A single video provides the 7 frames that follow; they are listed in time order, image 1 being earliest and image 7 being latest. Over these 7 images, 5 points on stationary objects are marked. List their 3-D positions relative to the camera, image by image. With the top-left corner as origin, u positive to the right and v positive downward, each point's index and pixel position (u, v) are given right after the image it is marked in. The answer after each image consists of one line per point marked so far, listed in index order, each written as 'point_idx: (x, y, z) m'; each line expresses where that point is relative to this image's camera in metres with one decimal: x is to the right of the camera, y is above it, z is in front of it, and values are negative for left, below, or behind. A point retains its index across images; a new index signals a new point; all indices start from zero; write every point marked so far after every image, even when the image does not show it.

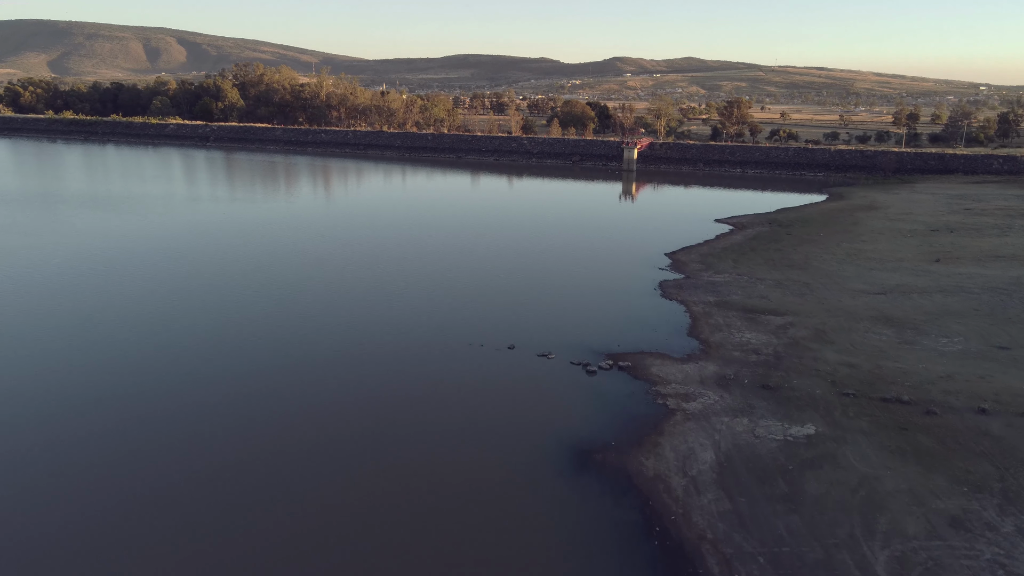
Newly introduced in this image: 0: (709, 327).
0: (+4.5, -0.9, +15.6) m
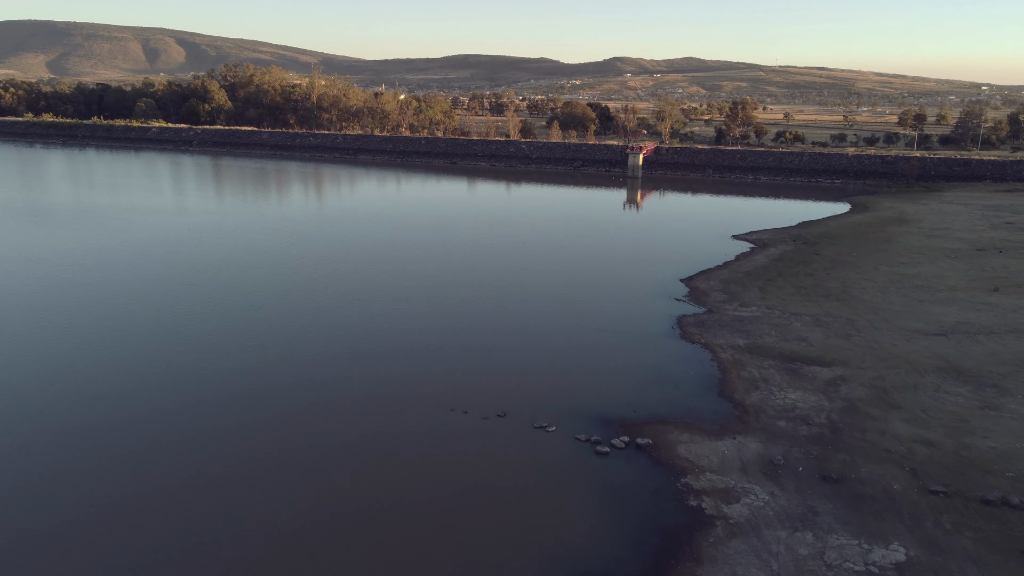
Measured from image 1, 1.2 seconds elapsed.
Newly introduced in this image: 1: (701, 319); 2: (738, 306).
0: (+4.4, -1.8, +12.9) m
1: (+4.5, -0.8, +16.3) m
2: (+5.8, -0.5, +17.2) m
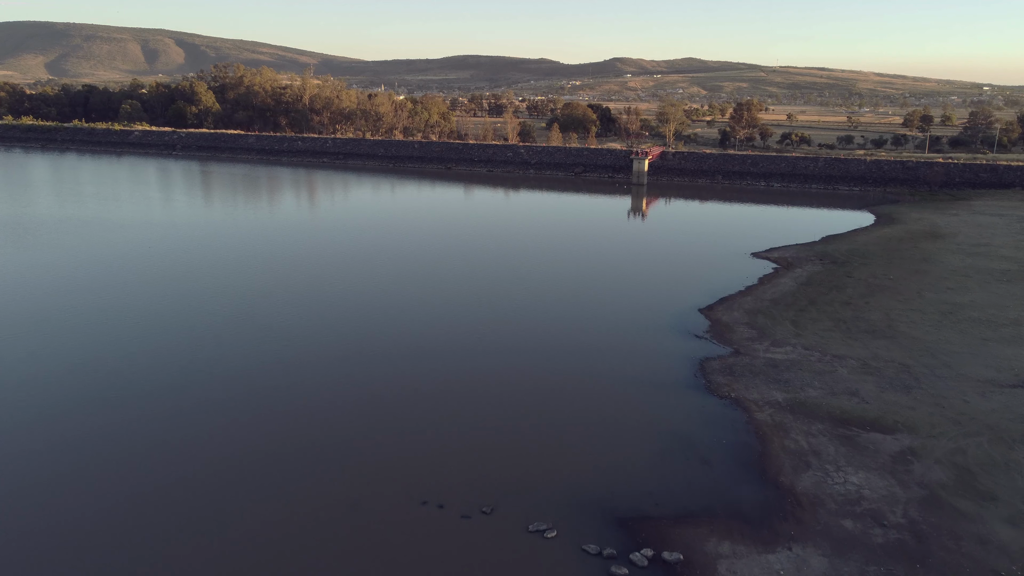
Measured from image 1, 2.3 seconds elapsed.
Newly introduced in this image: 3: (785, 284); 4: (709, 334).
0: (+4.2, -2.6, +10.4) m
1: (+4.4, -1.6, +13.8) m
2: (+5.6, -1.3, +14.7) m
3: (+7.9, +0.1, +19.6) m
4: (+4.6, -1.1, +15.8) m
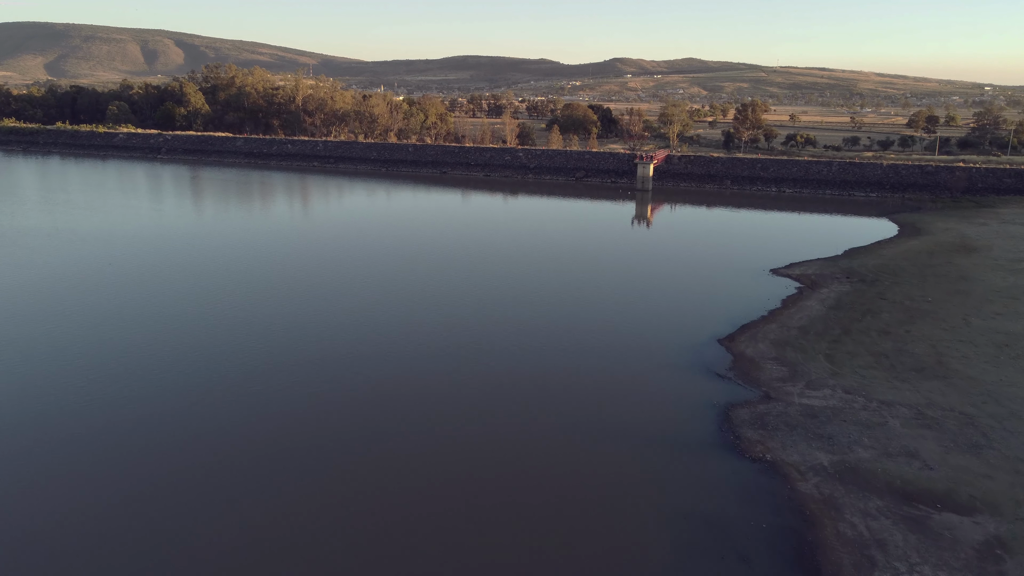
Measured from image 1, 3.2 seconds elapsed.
0: (+4.1, -3.2, +8.3) m
1: (+4.3, -2.2, +11.8) m
2: (+5.5, -1.9, +12.7) m
3: (+7.8, -0.5, +17.6) m
4: (+4.5, -1.7, +13.7) m
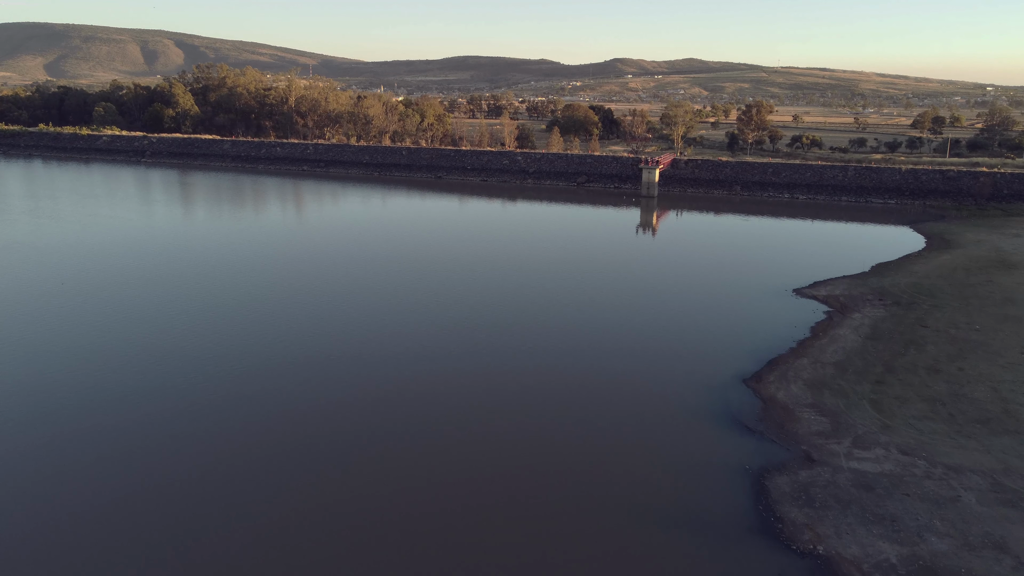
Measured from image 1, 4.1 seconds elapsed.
0: (+4.0, -3.8, +6.3) m
1: (+4.1, -2.8, +9.7) m
2: (+5.4, -2.5, +10.7) m
3: (+7.6, -1.1, +15.5) m
4: (+4.3, -2.3, +11.7) m
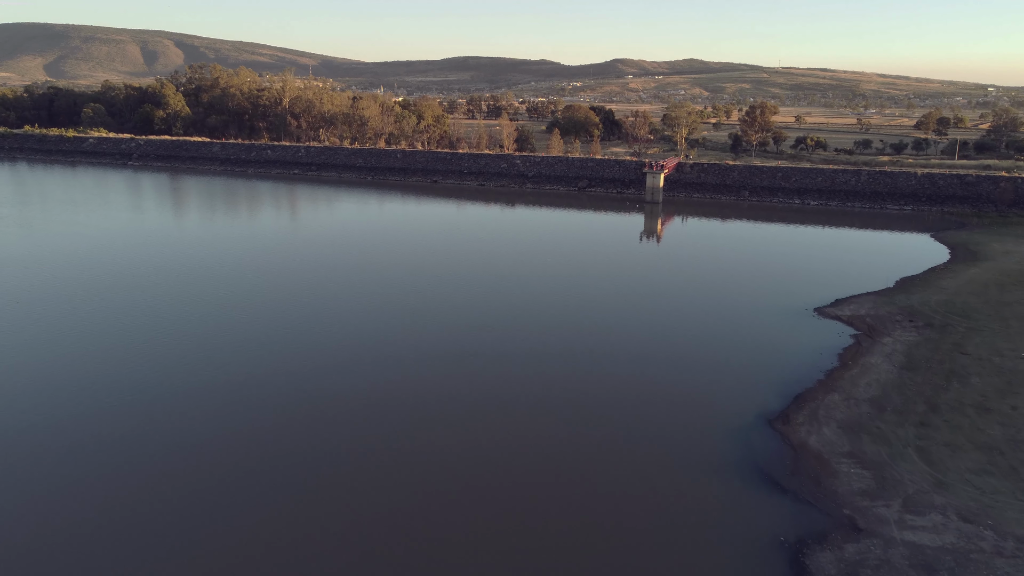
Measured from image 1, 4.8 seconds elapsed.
0: (+3.9, -4.3, +4.7) m
1: (+4.0, -3.3, +8.2) m
2: (+5.3, -3.0, +9.1) m
3: (+7.5, -1.6, +14.0) m
4: (+4.2, -2.8, +10.1) m
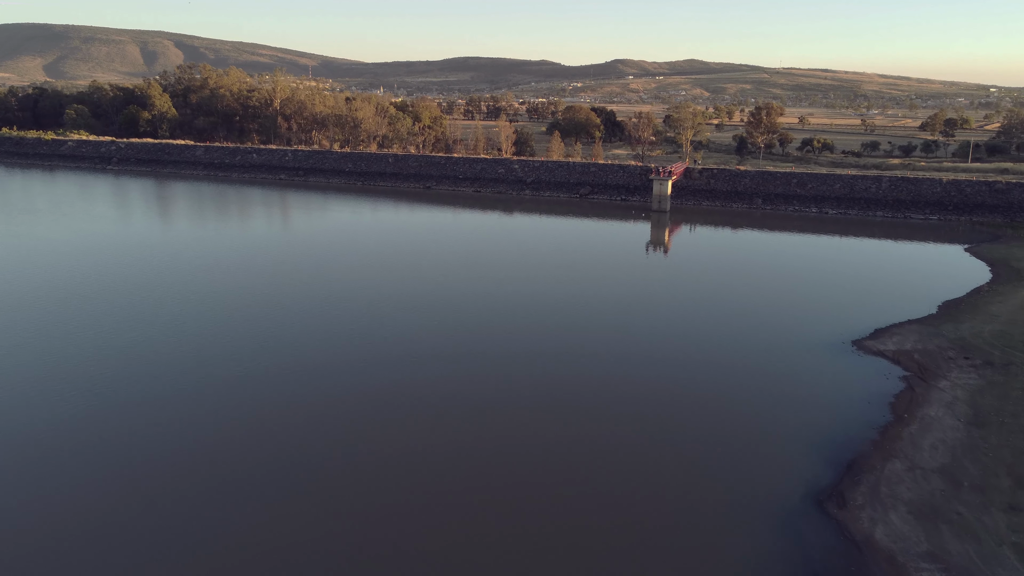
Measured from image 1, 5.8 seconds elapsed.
0: (+3.7, -5.0, +2.4) m
1: (+3.9, -4.0, +5.9) m
2: (+5.1, -3.7, +6.8) m
3: (+7.4, -2.3, +11.7) m
4: (+4.1, -3.5, +7.8) m
